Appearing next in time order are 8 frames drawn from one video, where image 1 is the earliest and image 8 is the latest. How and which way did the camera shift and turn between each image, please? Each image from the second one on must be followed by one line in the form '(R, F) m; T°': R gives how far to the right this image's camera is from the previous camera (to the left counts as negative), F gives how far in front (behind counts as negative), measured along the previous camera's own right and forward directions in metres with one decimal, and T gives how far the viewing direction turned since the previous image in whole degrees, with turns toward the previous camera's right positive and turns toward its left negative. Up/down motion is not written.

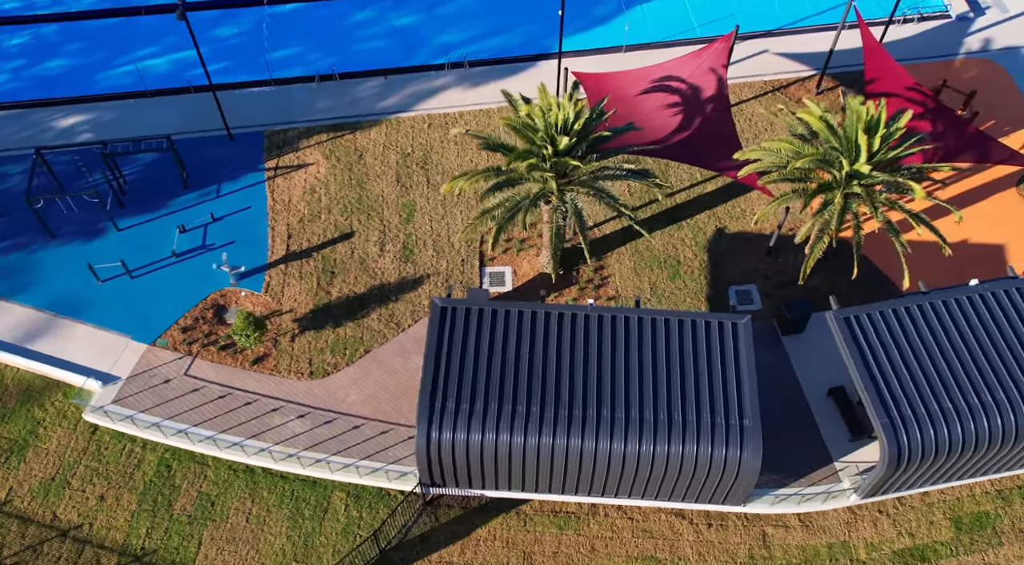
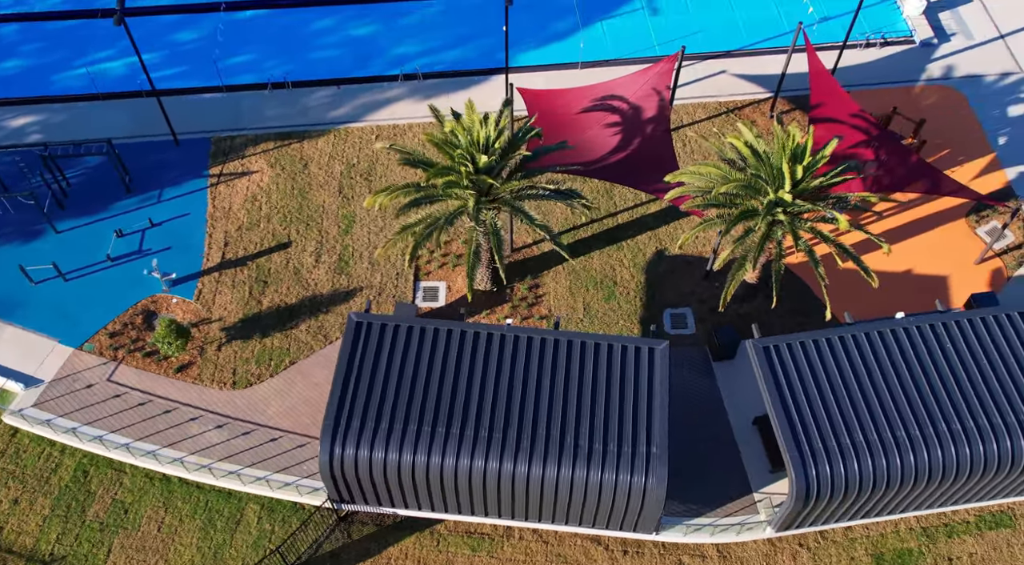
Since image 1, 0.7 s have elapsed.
(+2.3, +0.2) m; -1°
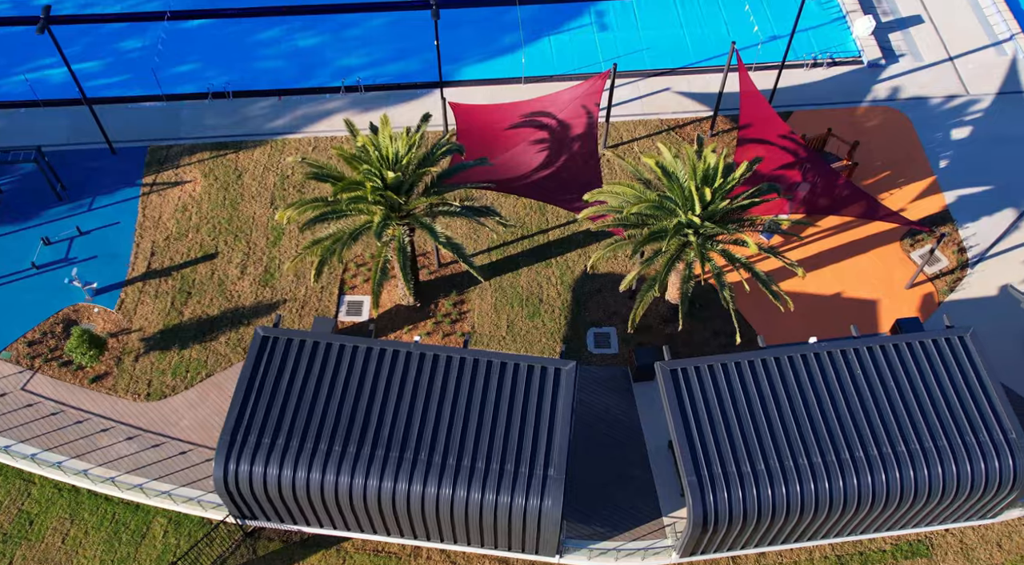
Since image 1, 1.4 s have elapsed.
(+2.4, +0.2) m; 0°
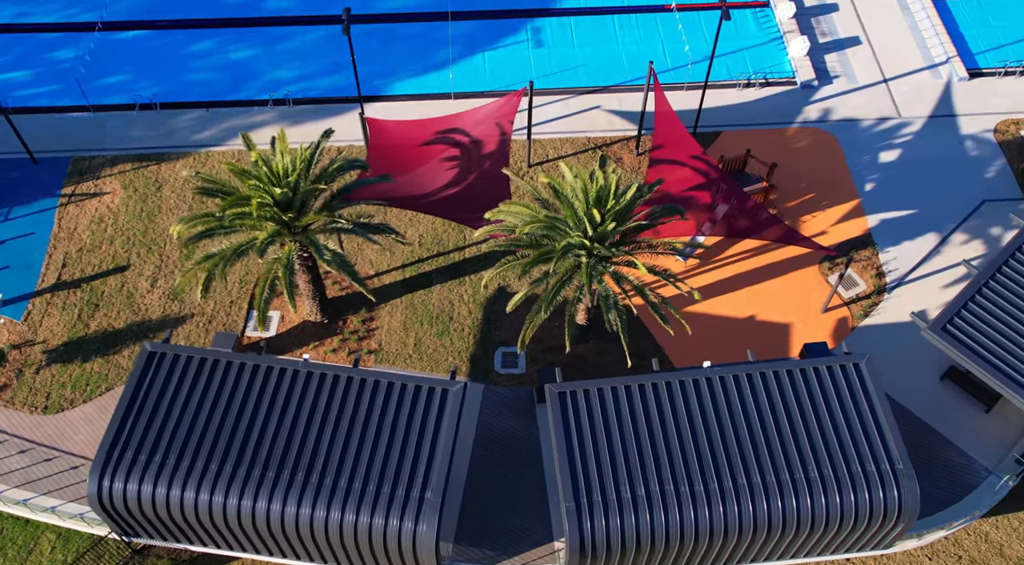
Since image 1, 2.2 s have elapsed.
(+2.8, +0.2) m; 0°
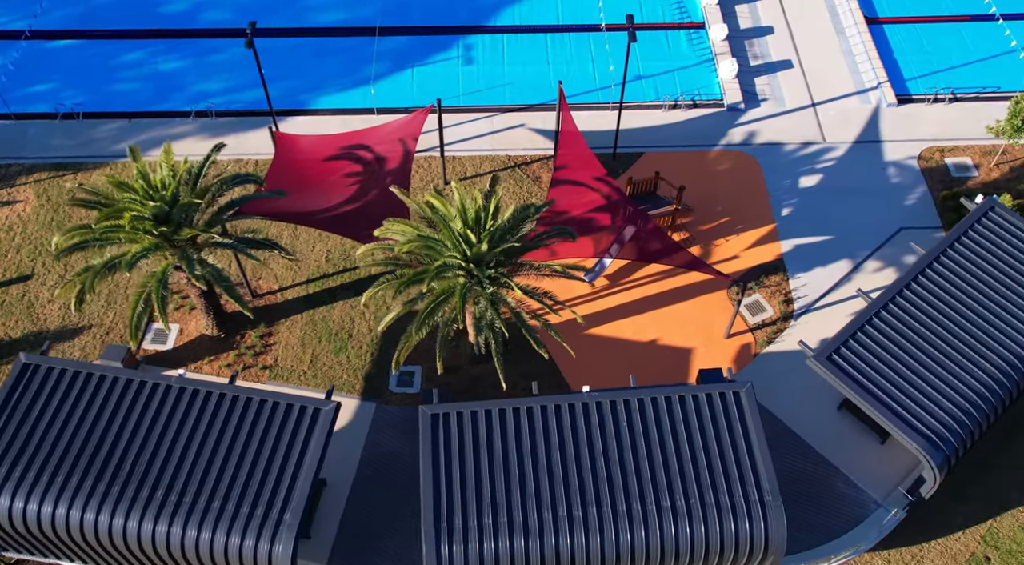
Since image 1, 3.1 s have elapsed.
(+3.1, +0.2) m; 0°
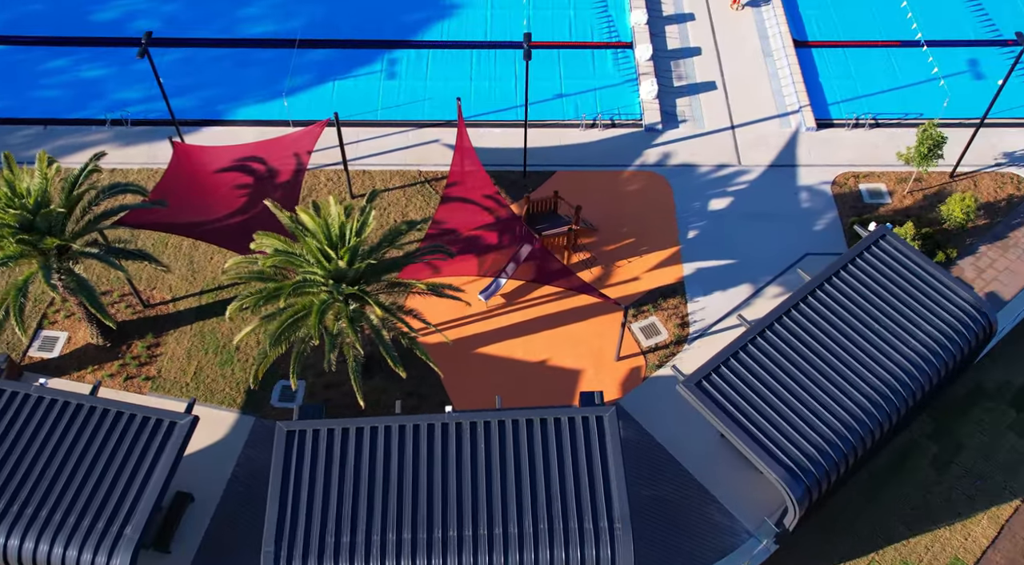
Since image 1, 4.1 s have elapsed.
(+3.5, +0.2) m; -1°
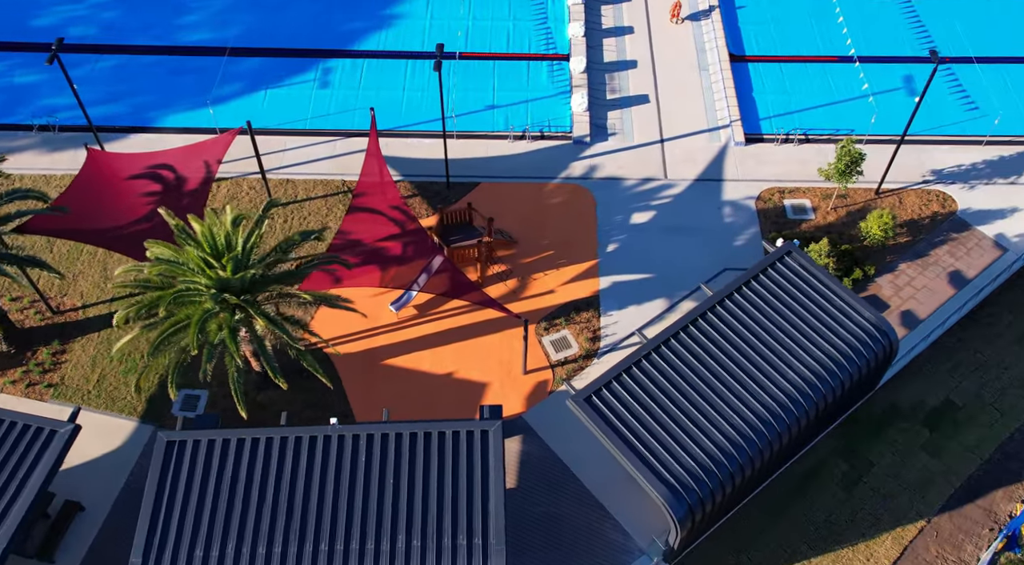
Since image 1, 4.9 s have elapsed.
(+2.8, +0.1) m; 0°
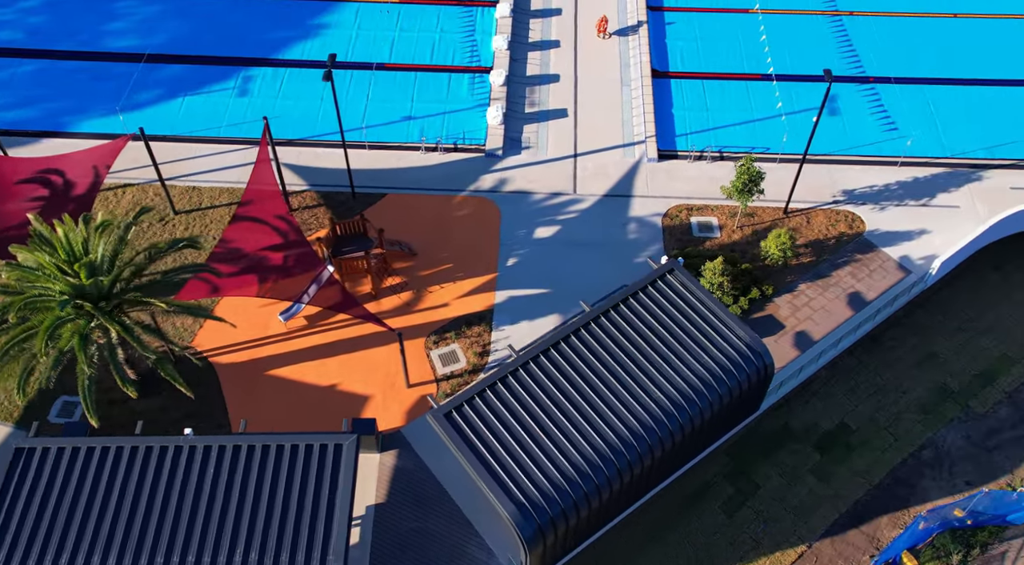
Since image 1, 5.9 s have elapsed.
(+3.5, +0.2) m; 0°
